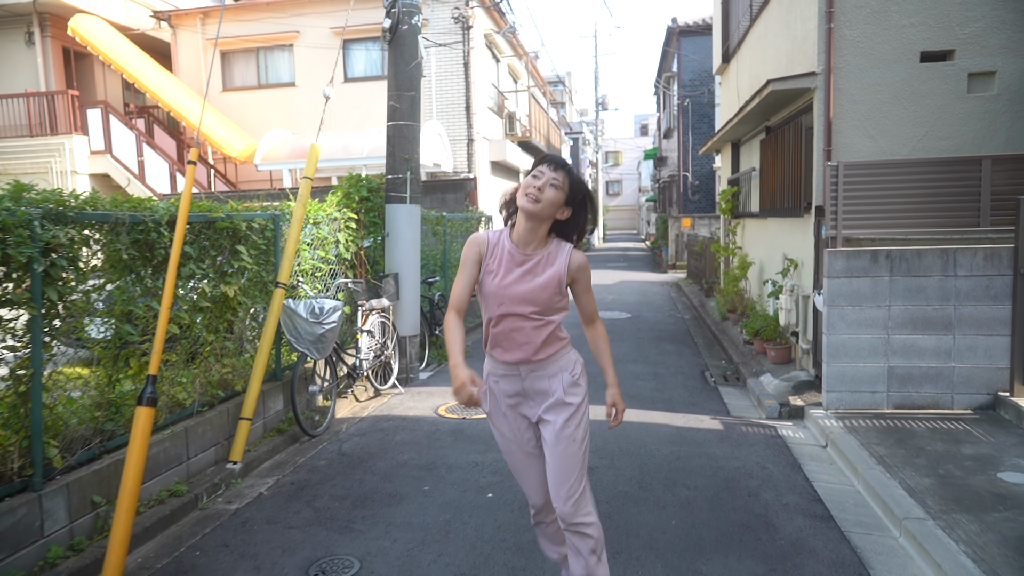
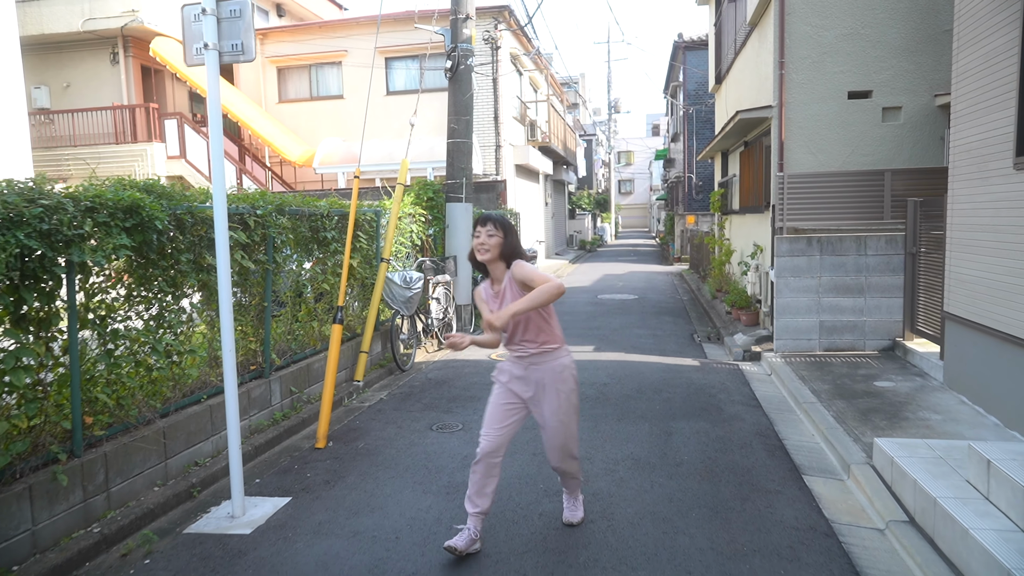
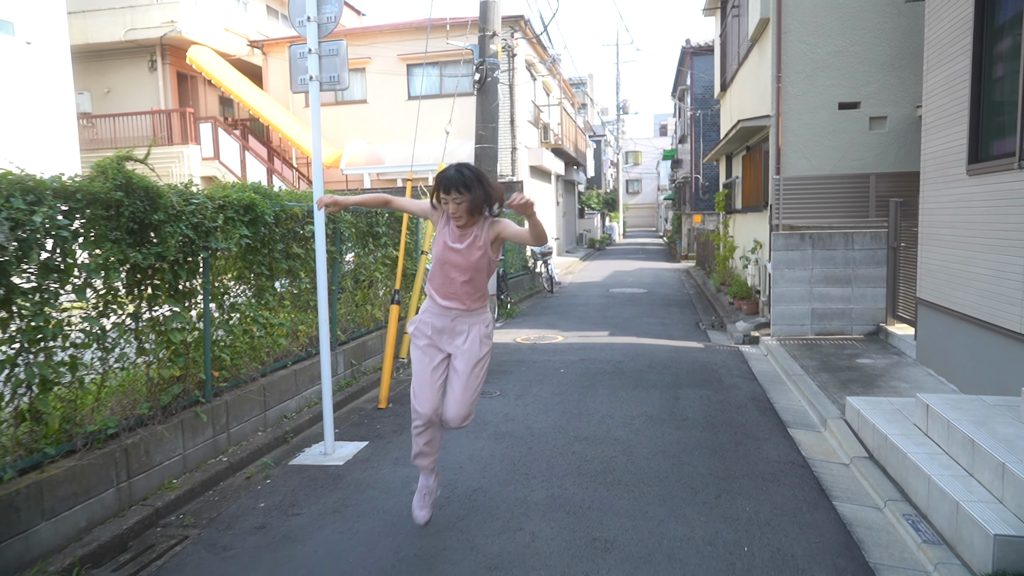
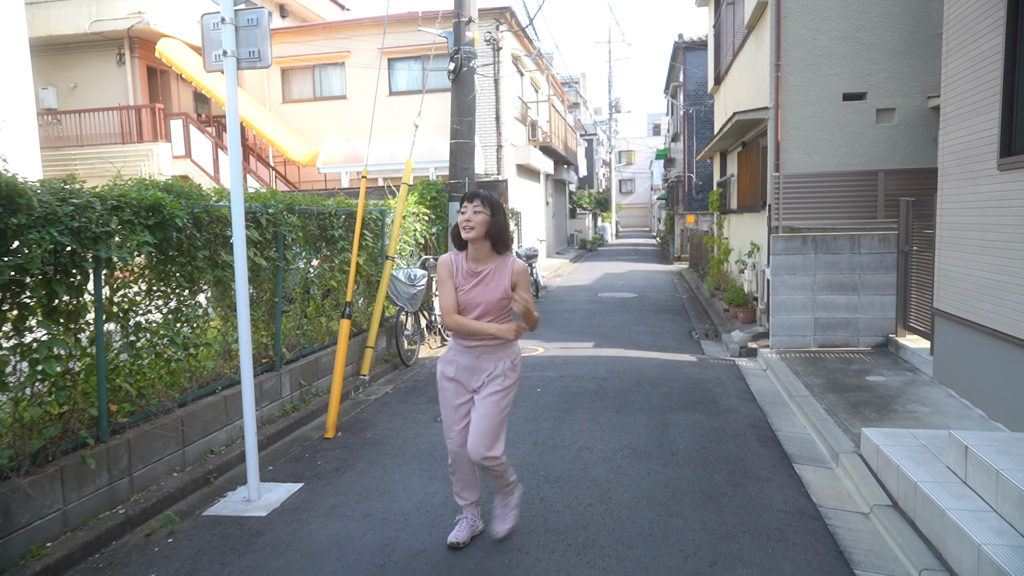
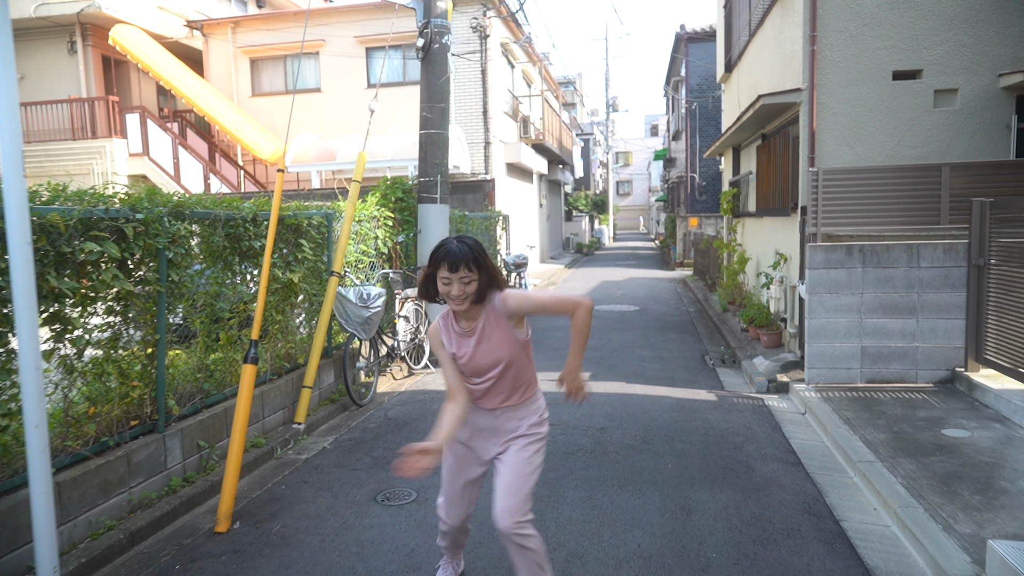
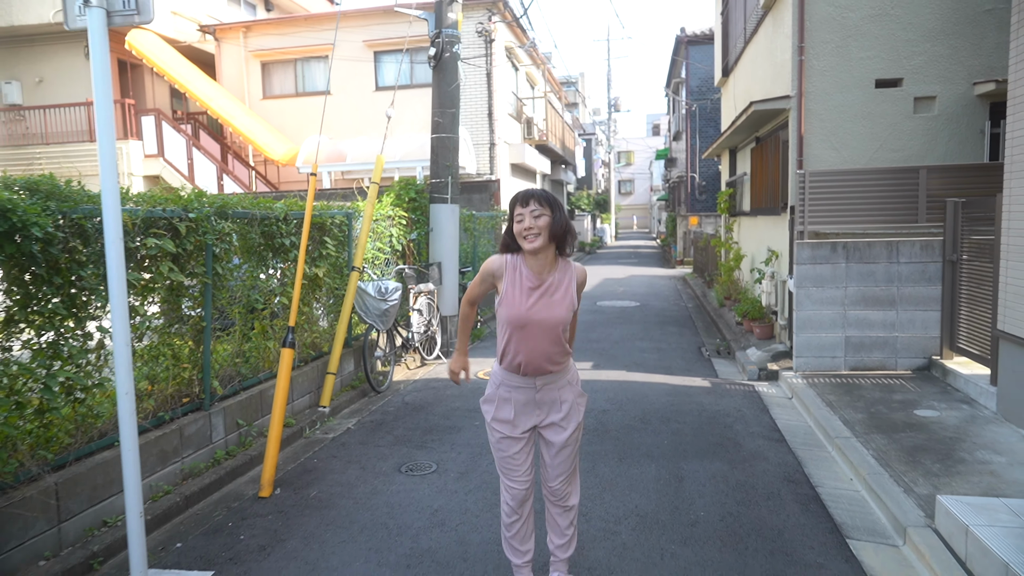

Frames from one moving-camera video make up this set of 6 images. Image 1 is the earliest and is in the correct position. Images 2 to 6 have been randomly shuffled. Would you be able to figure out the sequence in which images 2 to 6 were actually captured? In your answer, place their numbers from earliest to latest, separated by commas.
5, 6, 2, 4, 3
